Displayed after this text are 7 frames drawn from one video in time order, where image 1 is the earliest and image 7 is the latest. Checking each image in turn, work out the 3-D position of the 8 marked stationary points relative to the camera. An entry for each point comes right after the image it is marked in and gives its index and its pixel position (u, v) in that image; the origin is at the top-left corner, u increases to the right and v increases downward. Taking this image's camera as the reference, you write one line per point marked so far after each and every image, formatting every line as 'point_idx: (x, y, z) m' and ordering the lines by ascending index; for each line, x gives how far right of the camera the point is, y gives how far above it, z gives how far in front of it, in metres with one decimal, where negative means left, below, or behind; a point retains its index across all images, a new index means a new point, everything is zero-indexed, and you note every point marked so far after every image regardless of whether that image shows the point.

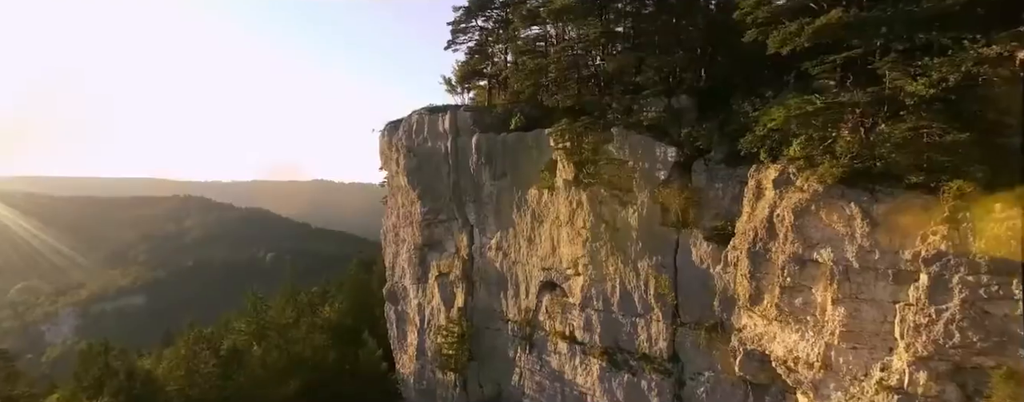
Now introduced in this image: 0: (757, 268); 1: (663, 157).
0: (+6.2, -1.7, +15.0) m
1: (+4.8, +1.4, +18.6) m
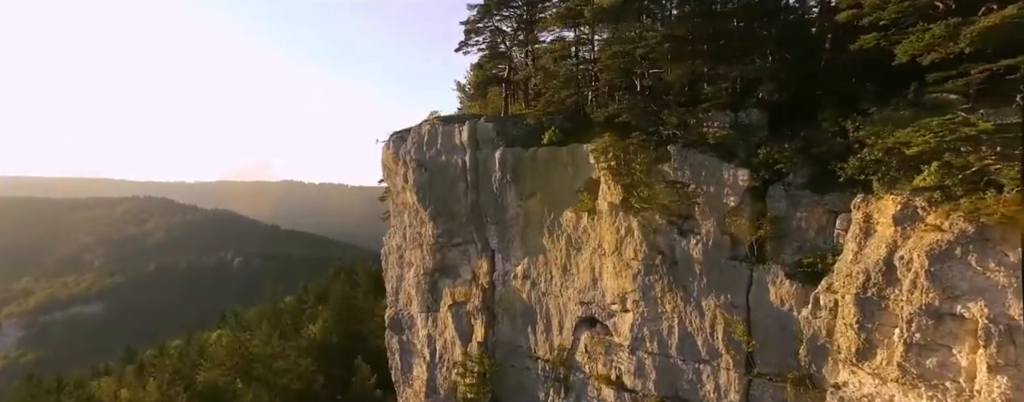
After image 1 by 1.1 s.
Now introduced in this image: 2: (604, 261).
0: (+7.7, -2.5, +12.6) m
1: (+6.2, +0.6, +16.2) m
2: (+3.1, -2.0, +19.2) m
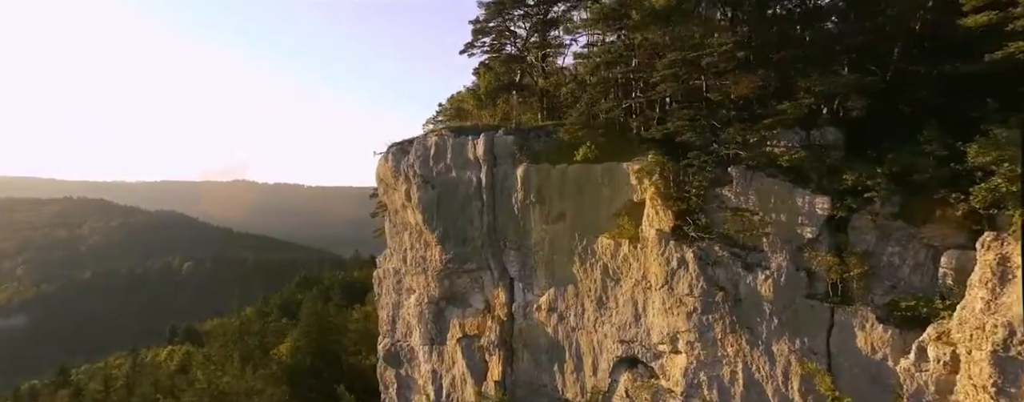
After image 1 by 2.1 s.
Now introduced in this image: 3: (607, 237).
0: (+9.1, -3.3, +10.7) m
1: (+7.3, -0.2, +14.2) m
2: (+4.1, -2.8, +17.0) m
3: (+3.0, -1.1, +18.1) m
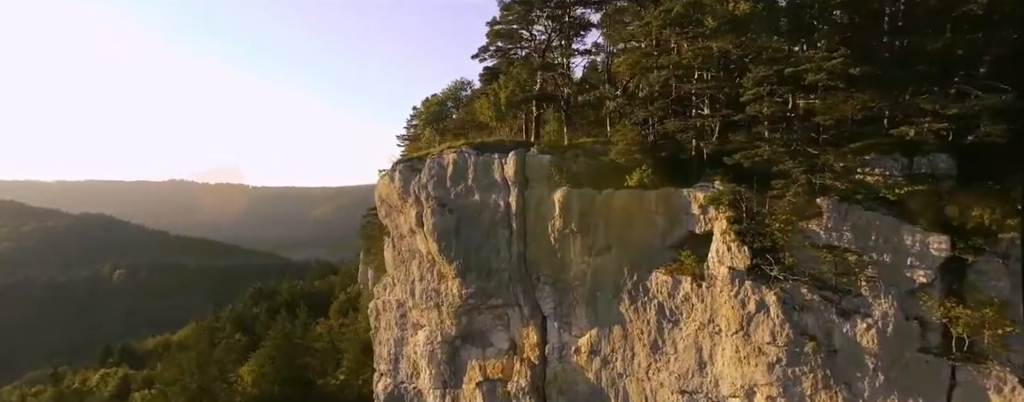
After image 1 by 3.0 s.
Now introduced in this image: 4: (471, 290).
0: (+10.9, -4.1, +9.1) m
1: (+8.8, -1.0, +12.4) m
2: (+5.3, -3.6, +14.9) m
3: (+4.2, -2.0, +15.9) m
4: (-1.3, -2.9, +18.5) m
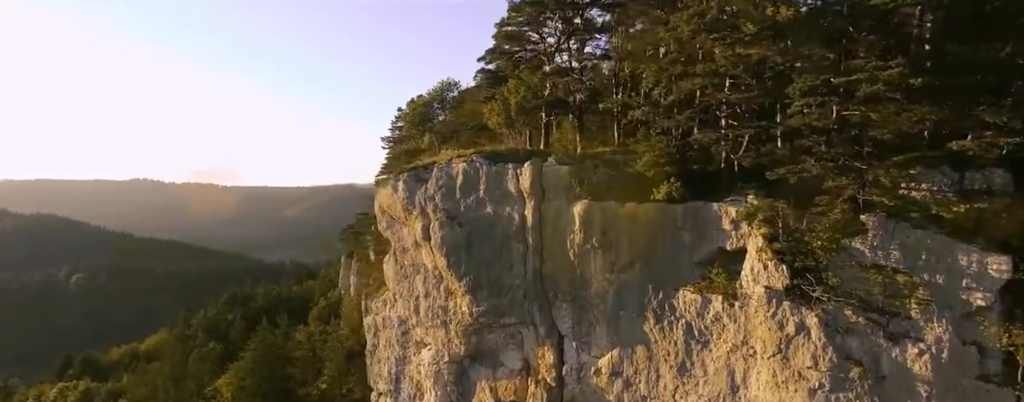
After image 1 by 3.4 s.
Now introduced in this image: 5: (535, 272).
0: (+11.7, -4.5, +8.5) m
1: (+9.5, -1.4, +11.8) m
2: (+5.9, -4.0, +14.1) m
3: (+4.7, -2.3, +15.1) m
4: (-0.9, -3.2, +17.5) m
5: (+0.7, -2.1, +16.9) m
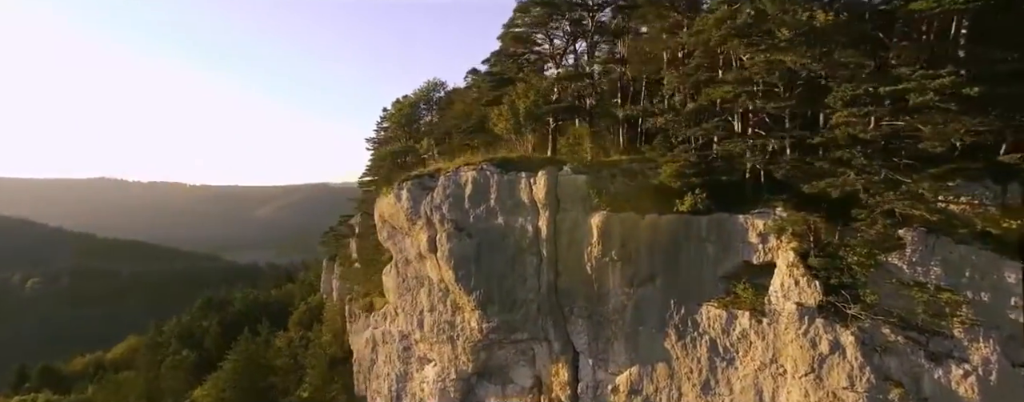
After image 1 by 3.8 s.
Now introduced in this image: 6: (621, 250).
0: (+12.4, -4.8, +8.2) m
1: (+10.1, -1.7, +11.4) m
2: (+6.4, -4.3, +13.6) m
3: (+5.1, -2.6, +14.4) m
4: (-0.5, -3.5, +16.6) m
5: (+1.0, -2.4, +16.1) m
6: (+2.9, -1.3, +15.2) m
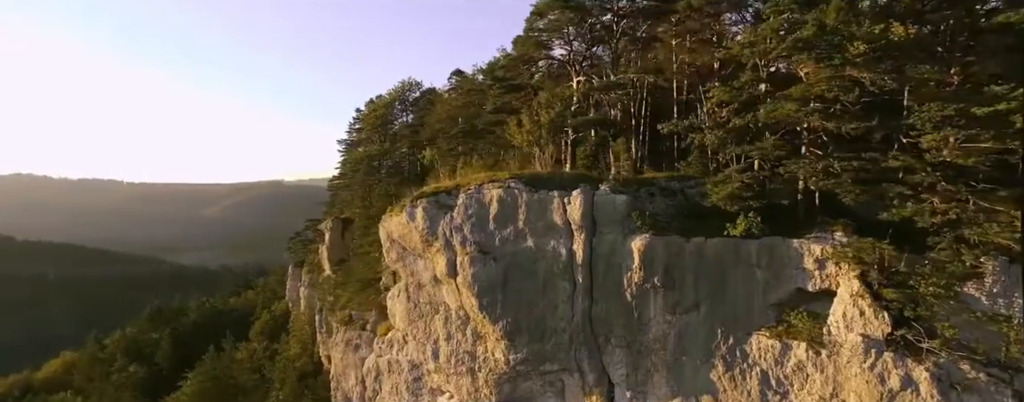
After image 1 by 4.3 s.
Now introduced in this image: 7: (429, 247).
0: (+13.8, -5.4, +7.9) m
1: (+11.2, -2.3, +10.8) m
2: (+7.4, -4.8, +12.8) m
3: (+6.1, -3.2, +13.5) m
4: (+0.2, -4.1, +15.3) m
5: (+1.8, -2.9, +14.9) m
6: (+3.8, -1.8, +14.2) m
7: (-2.3, -1.3, +16.2) m
